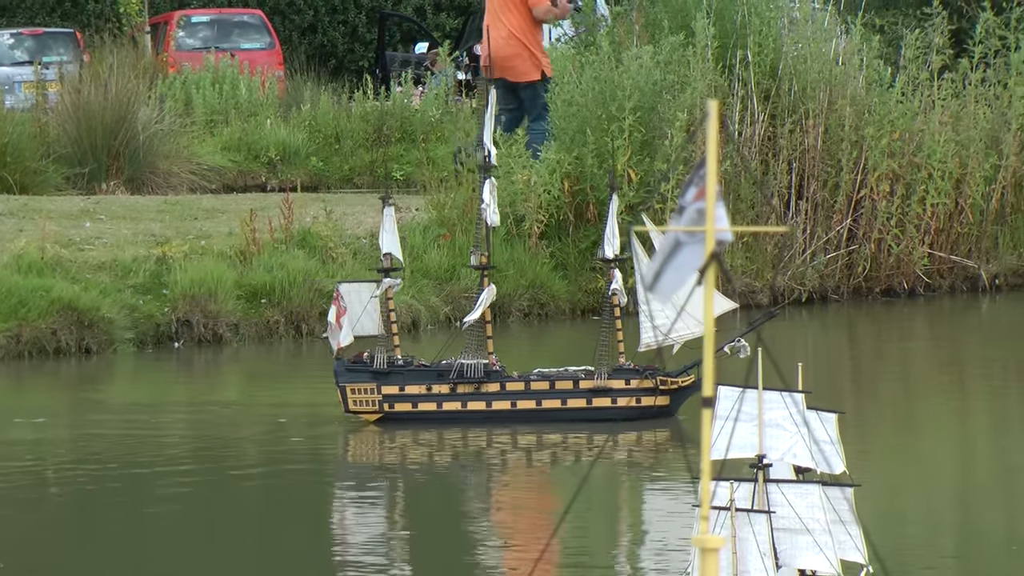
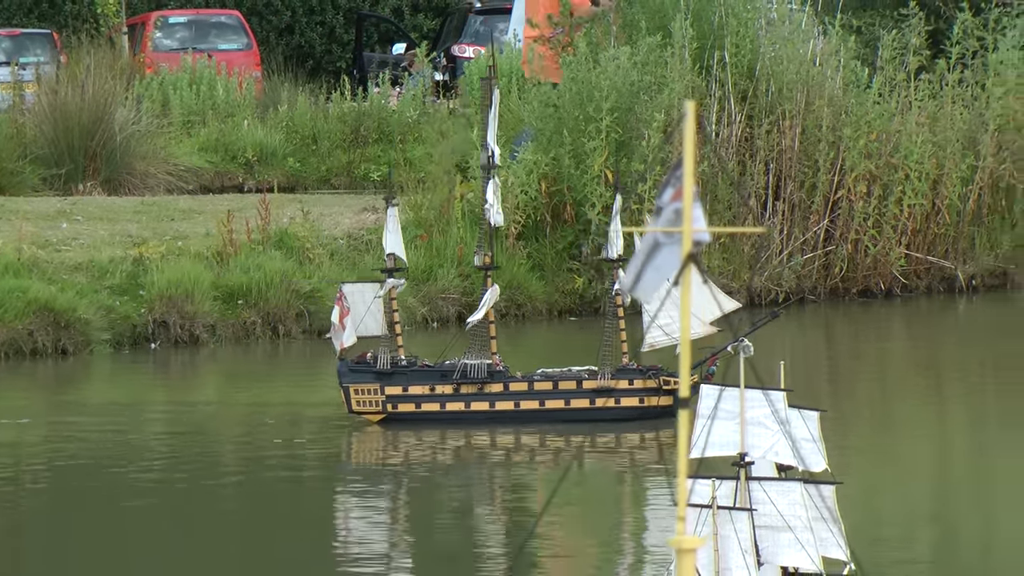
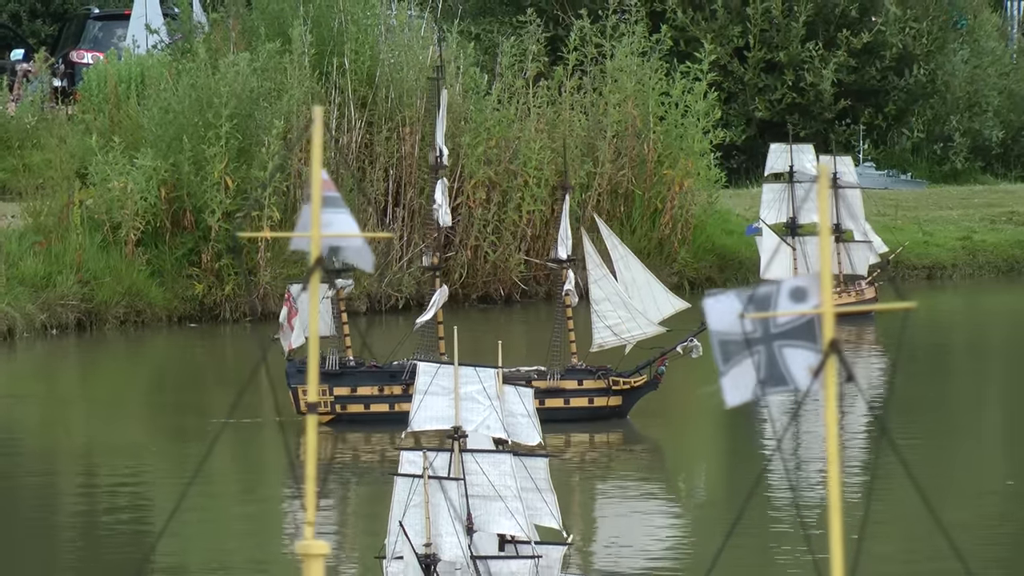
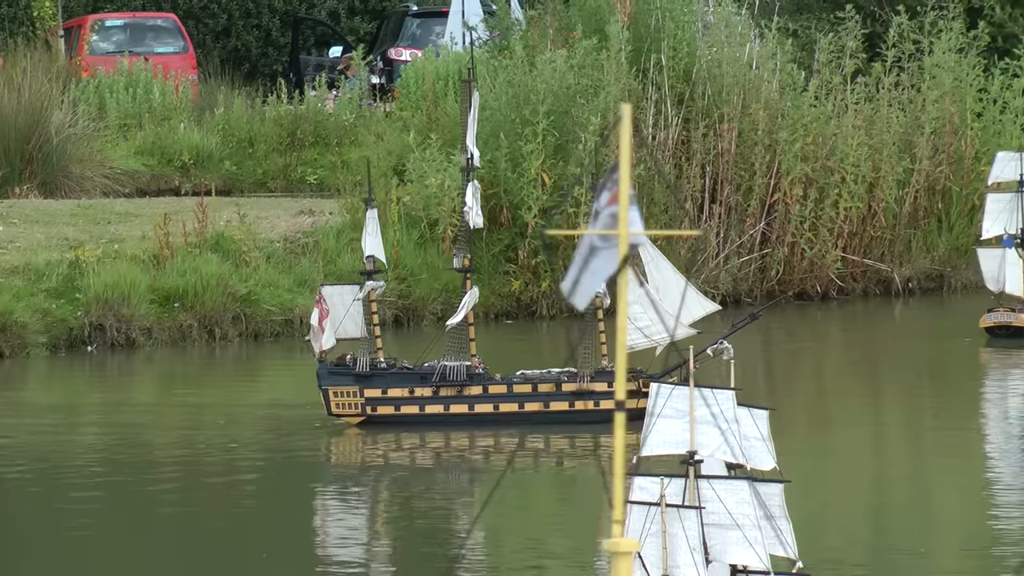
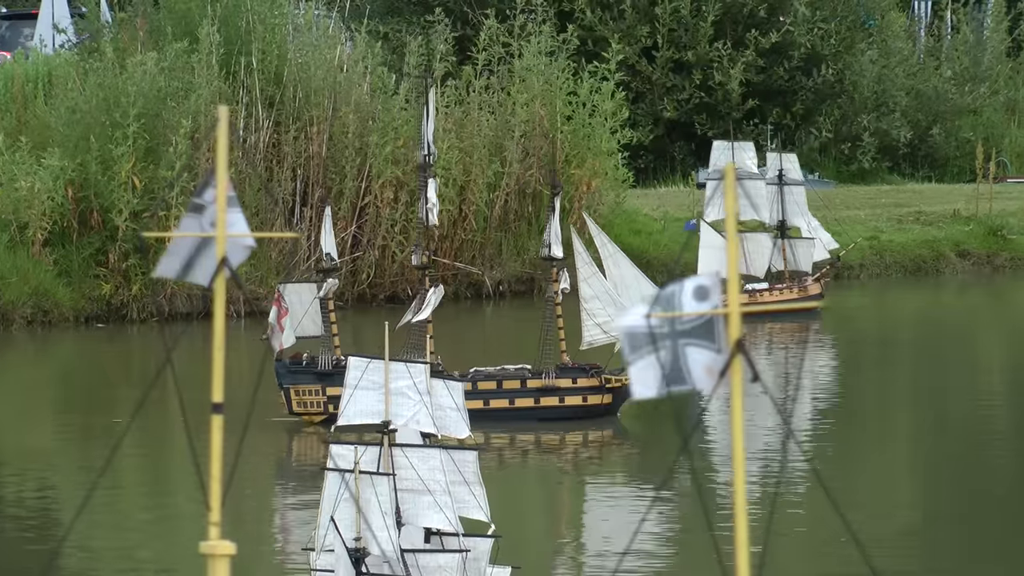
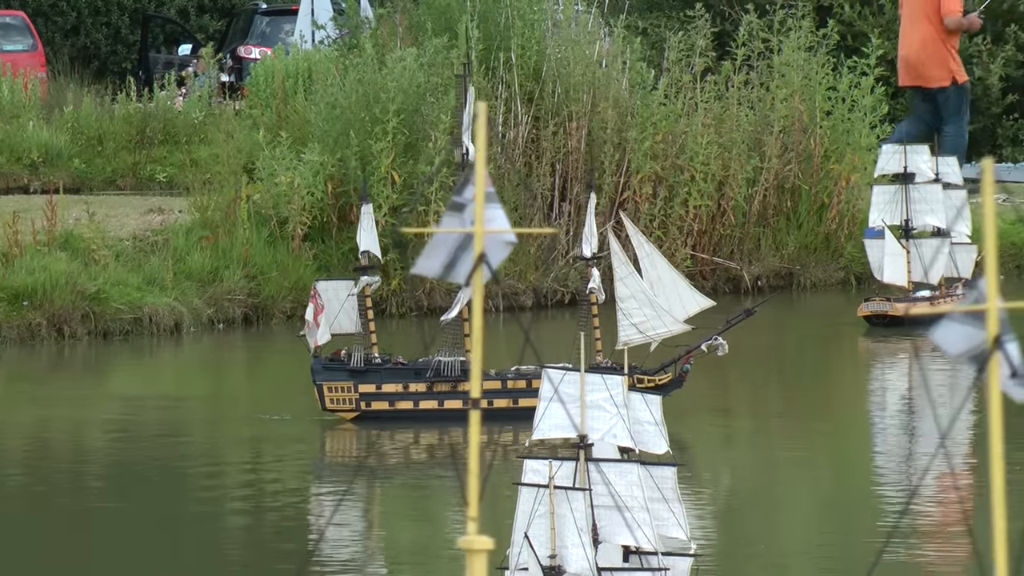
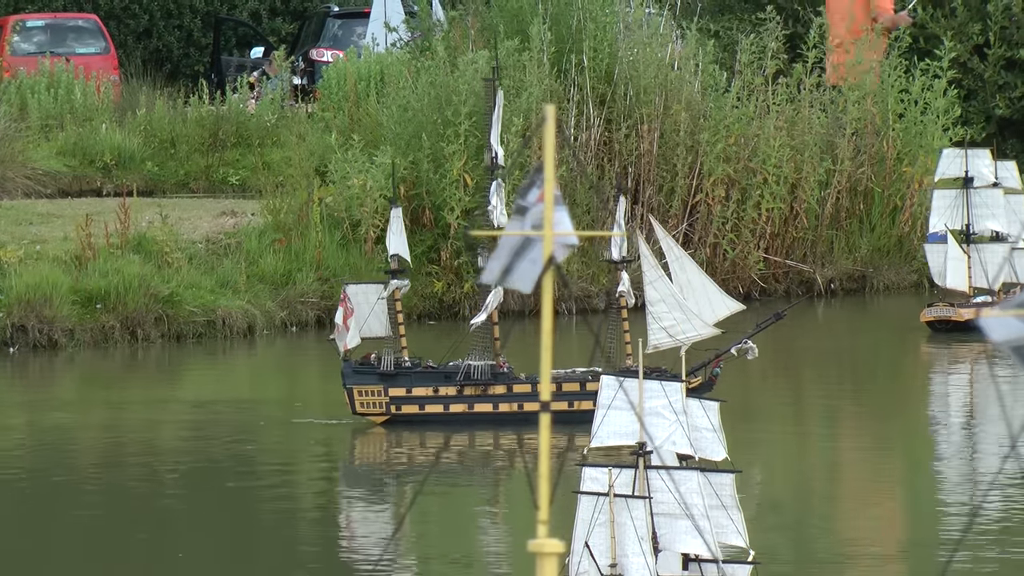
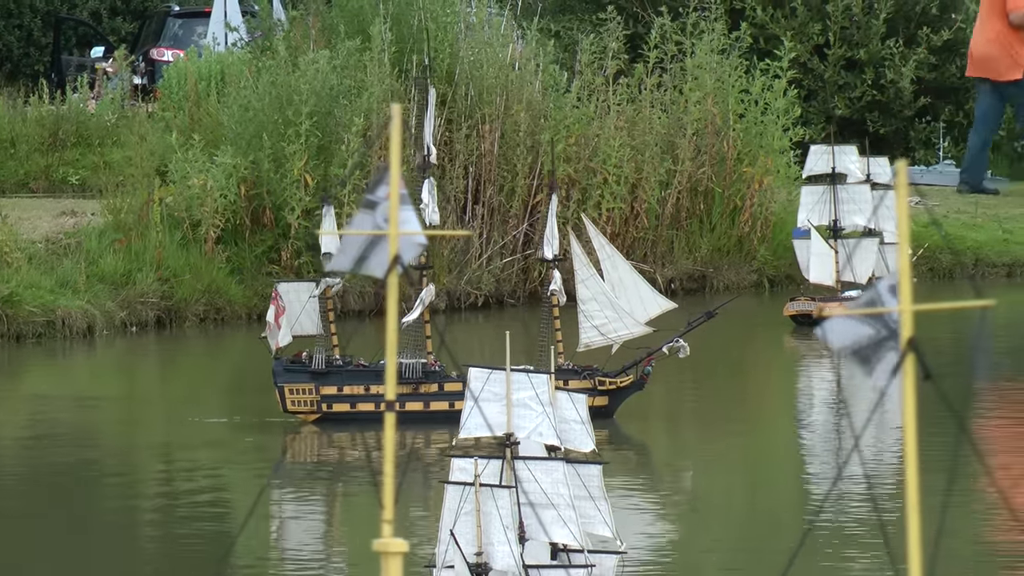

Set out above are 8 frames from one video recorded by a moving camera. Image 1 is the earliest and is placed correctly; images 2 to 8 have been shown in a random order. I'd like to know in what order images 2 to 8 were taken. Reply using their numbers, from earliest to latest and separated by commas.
2, 4, 7, 6, 8, 3, 5
